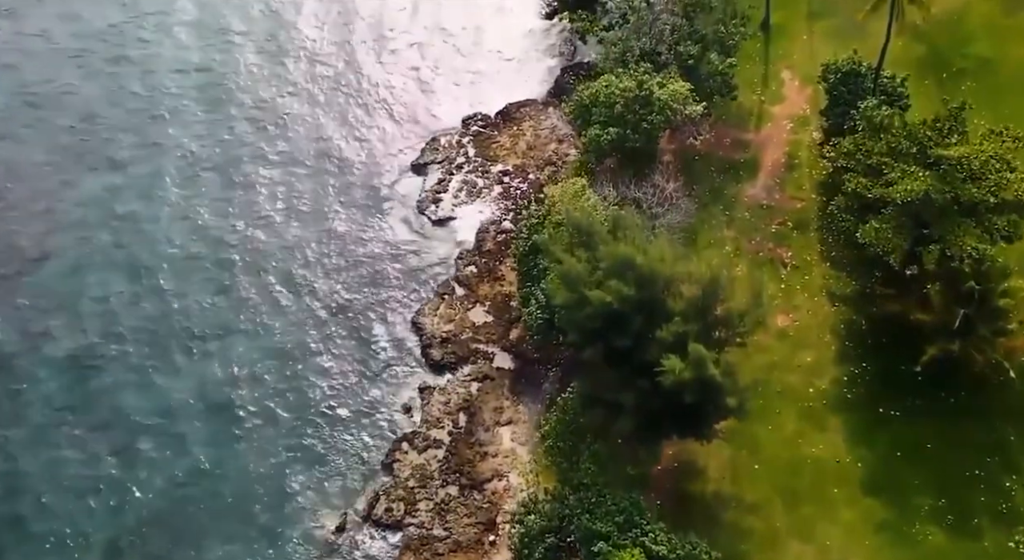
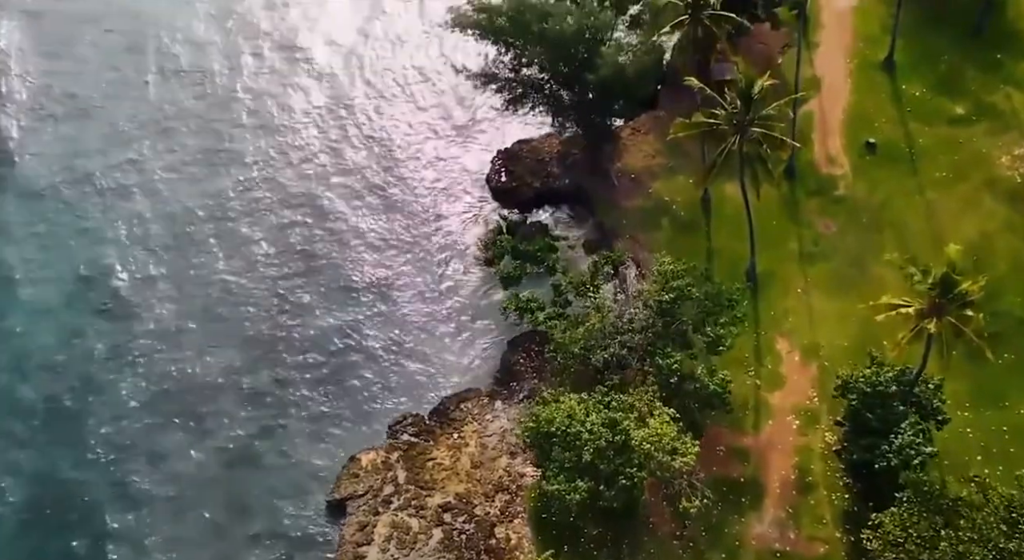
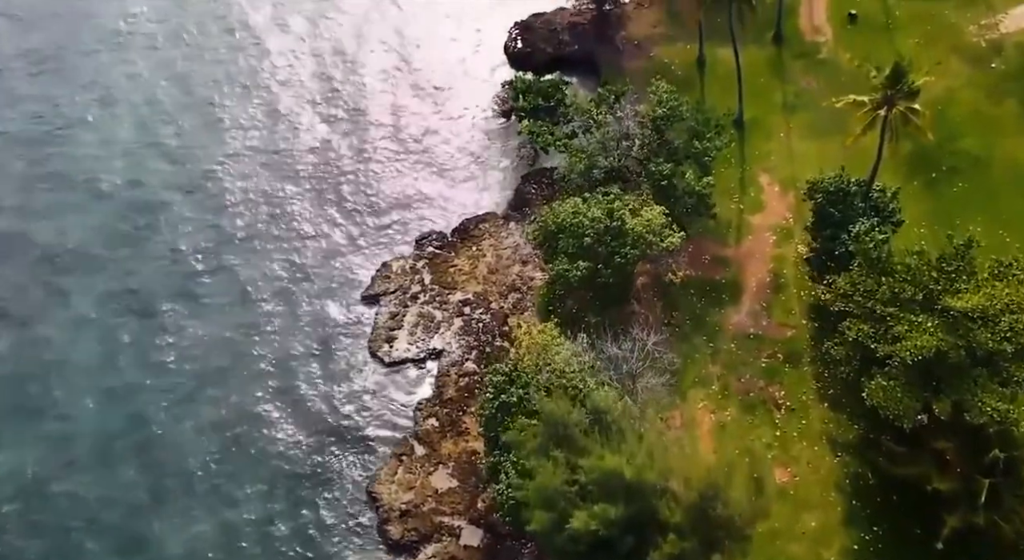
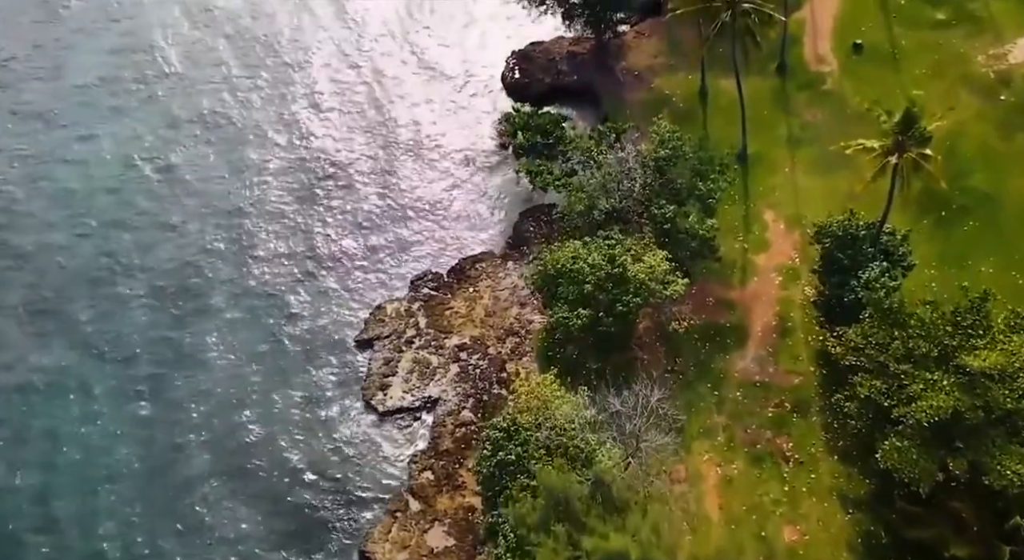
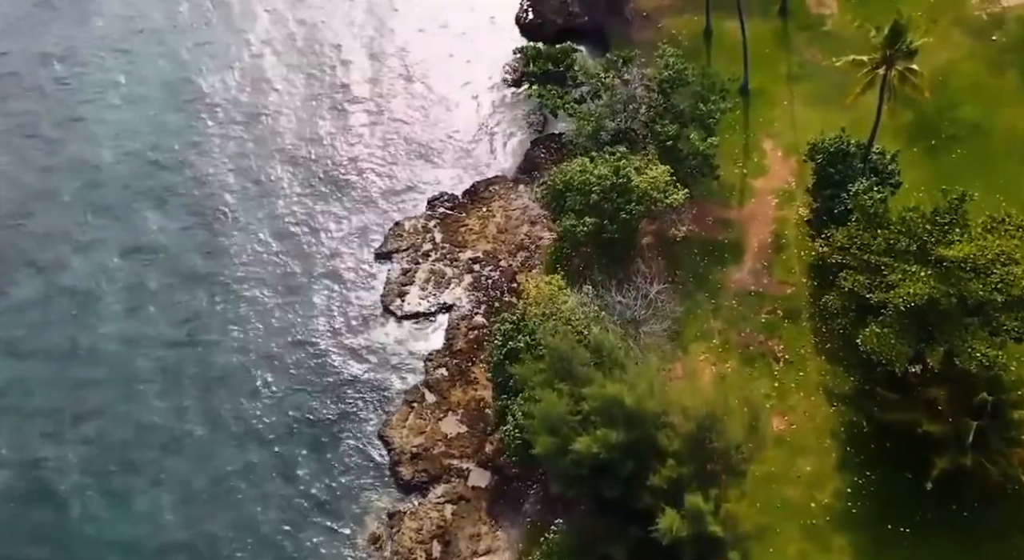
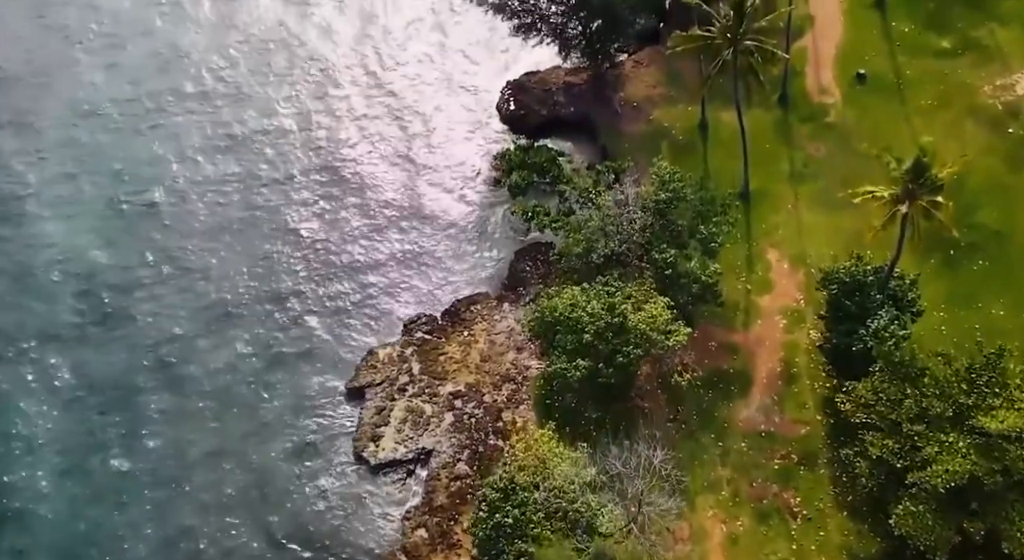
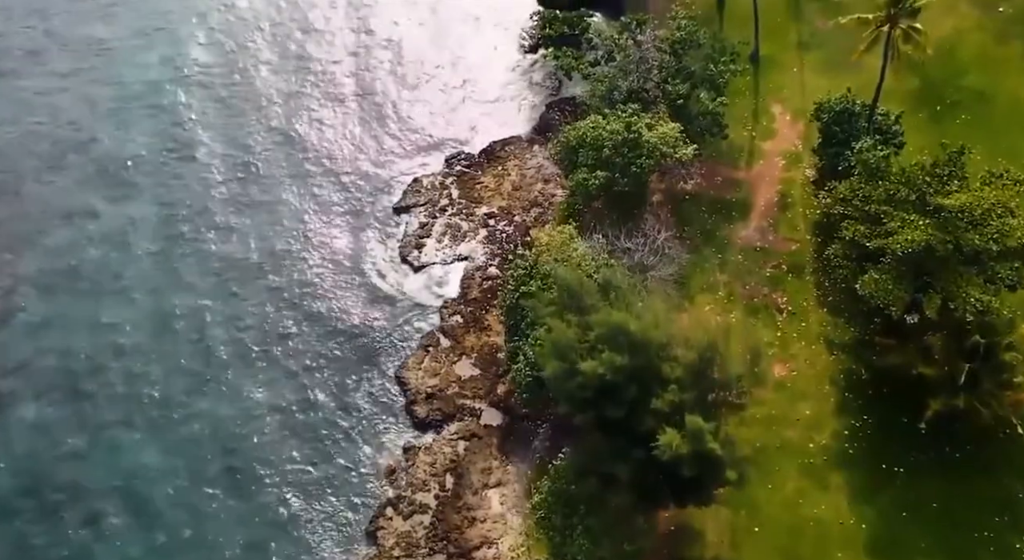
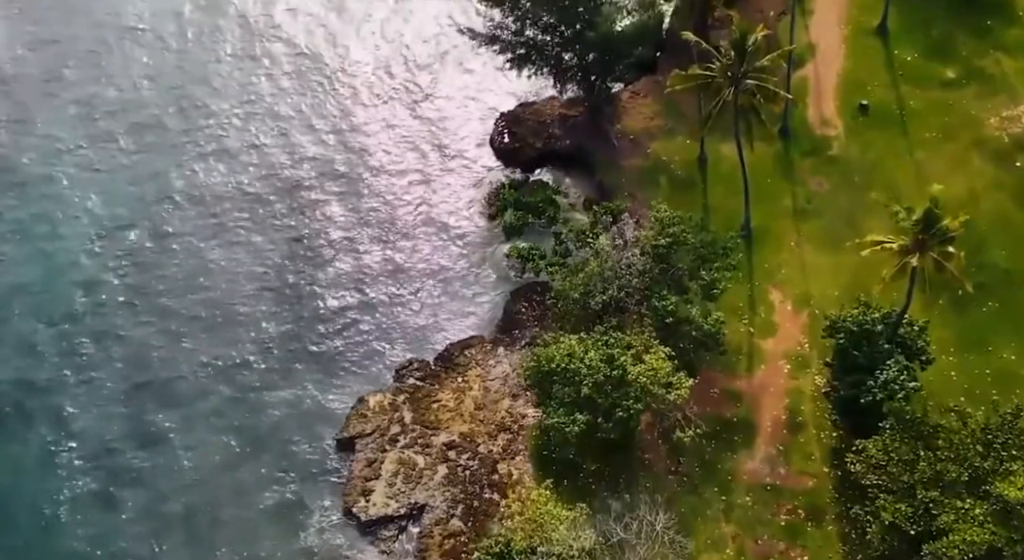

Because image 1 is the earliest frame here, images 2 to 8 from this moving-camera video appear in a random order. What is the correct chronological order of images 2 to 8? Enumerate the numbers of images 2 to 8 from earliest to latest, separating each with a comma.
7, 5, 3, 4, 6, 8, 2
